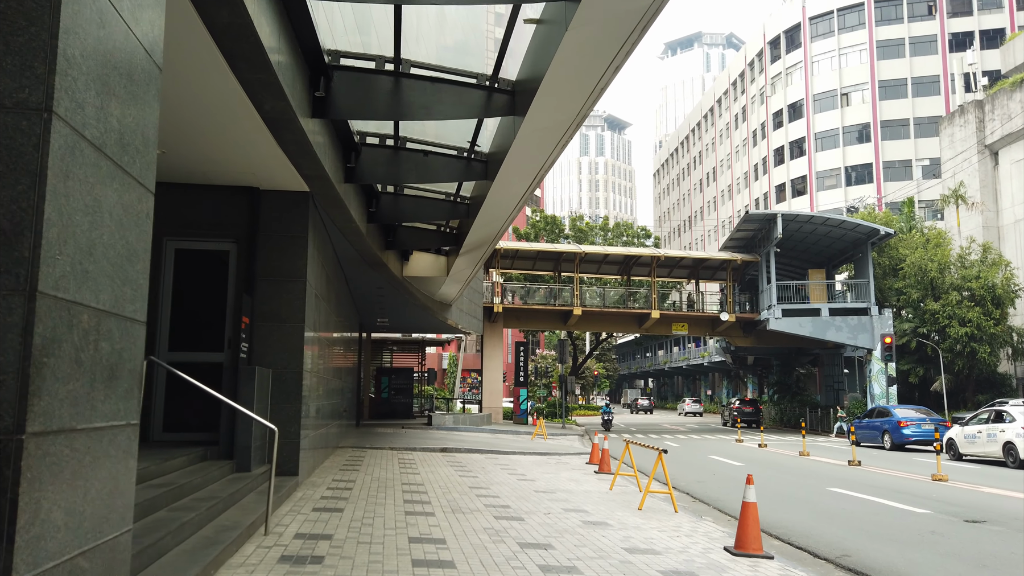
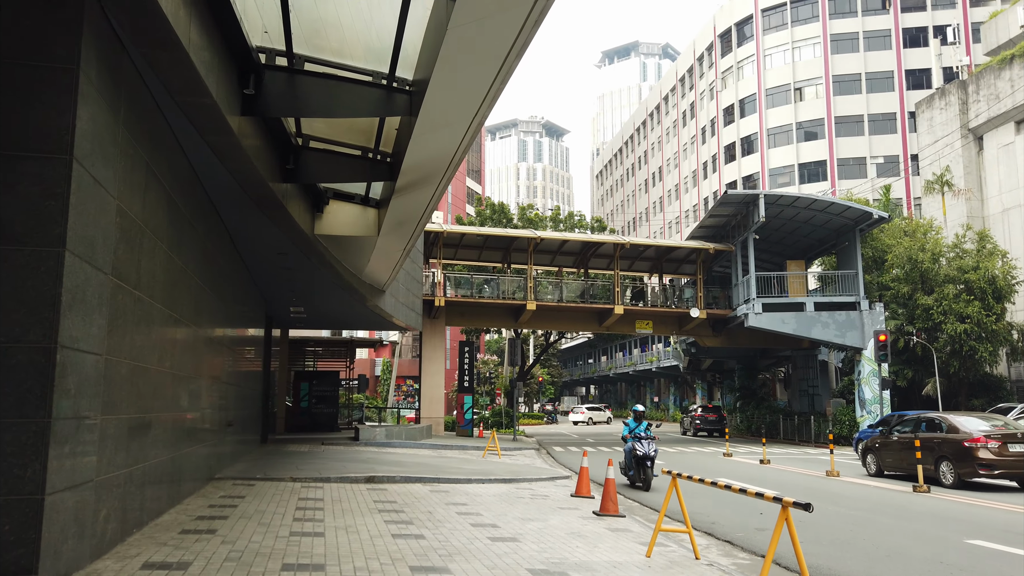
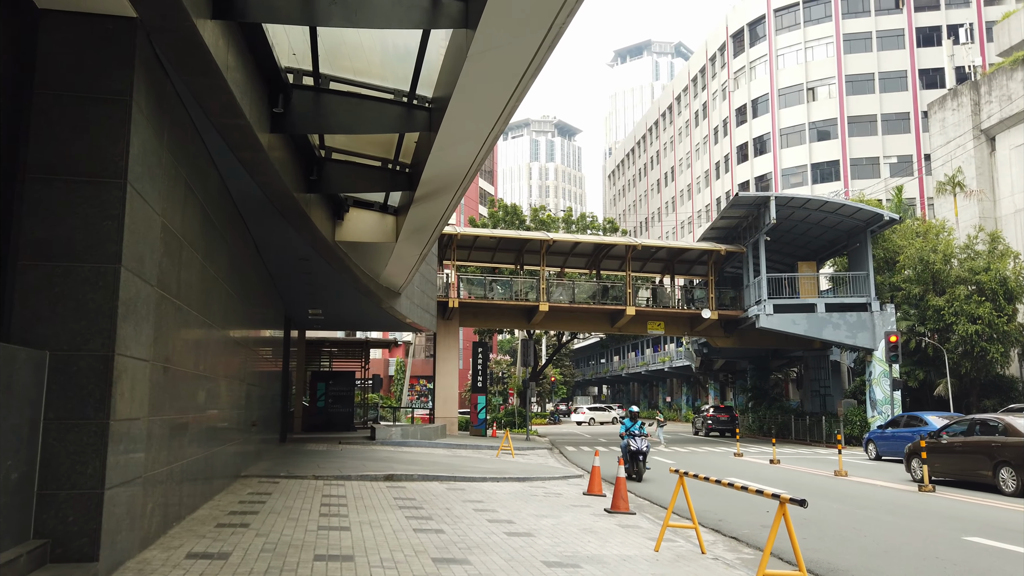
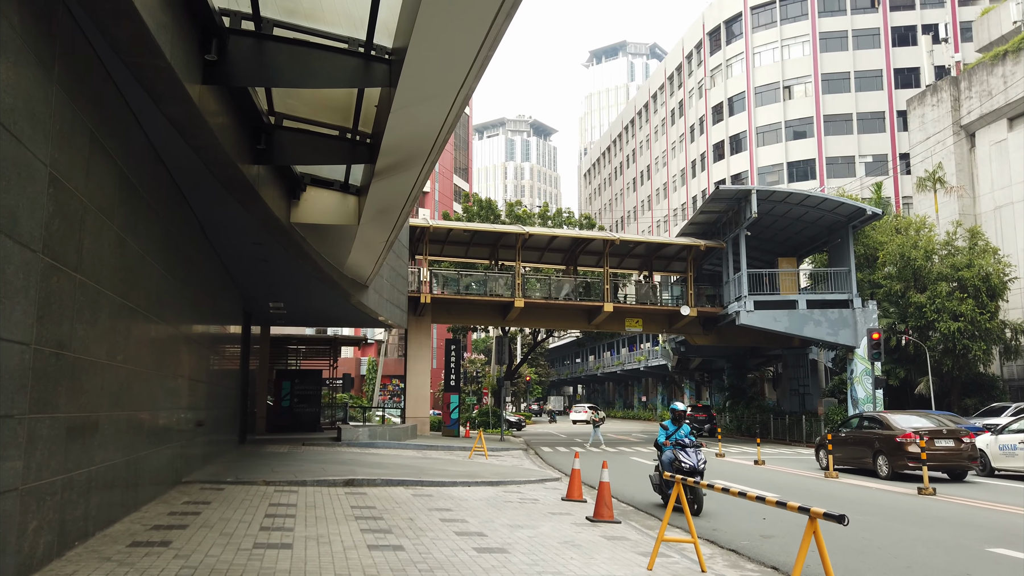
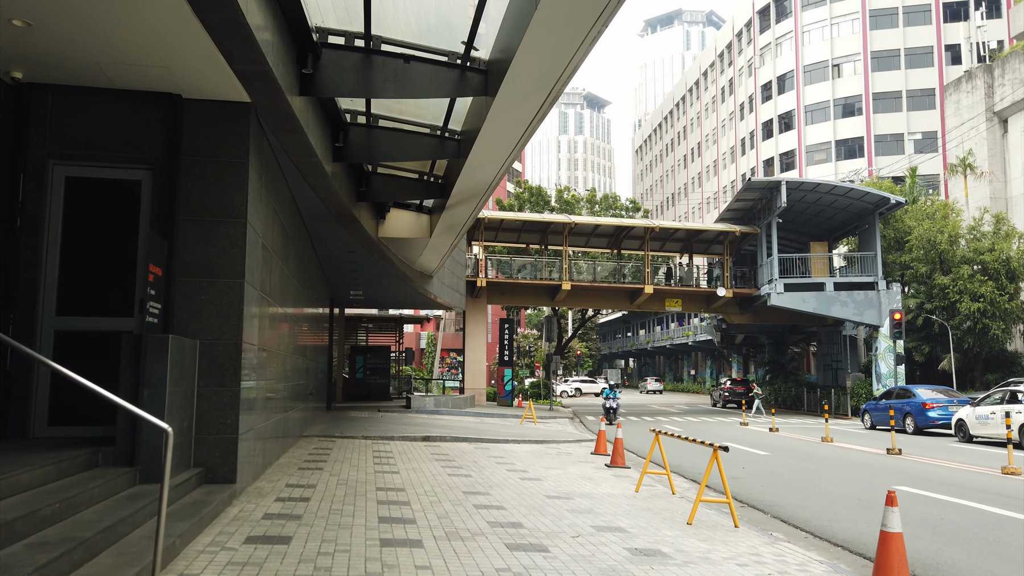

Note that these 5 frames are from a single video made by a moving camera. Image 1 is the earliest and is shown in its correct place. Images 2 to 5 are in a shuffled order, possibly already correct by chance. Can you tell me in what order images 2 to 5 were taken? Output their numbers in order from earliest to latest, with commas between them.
5, 3, 2, 4
